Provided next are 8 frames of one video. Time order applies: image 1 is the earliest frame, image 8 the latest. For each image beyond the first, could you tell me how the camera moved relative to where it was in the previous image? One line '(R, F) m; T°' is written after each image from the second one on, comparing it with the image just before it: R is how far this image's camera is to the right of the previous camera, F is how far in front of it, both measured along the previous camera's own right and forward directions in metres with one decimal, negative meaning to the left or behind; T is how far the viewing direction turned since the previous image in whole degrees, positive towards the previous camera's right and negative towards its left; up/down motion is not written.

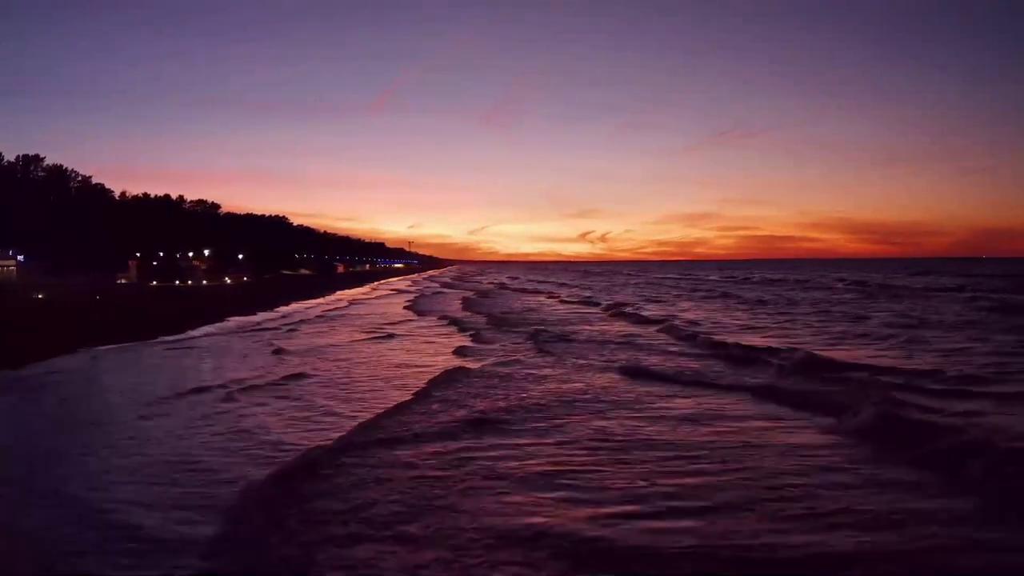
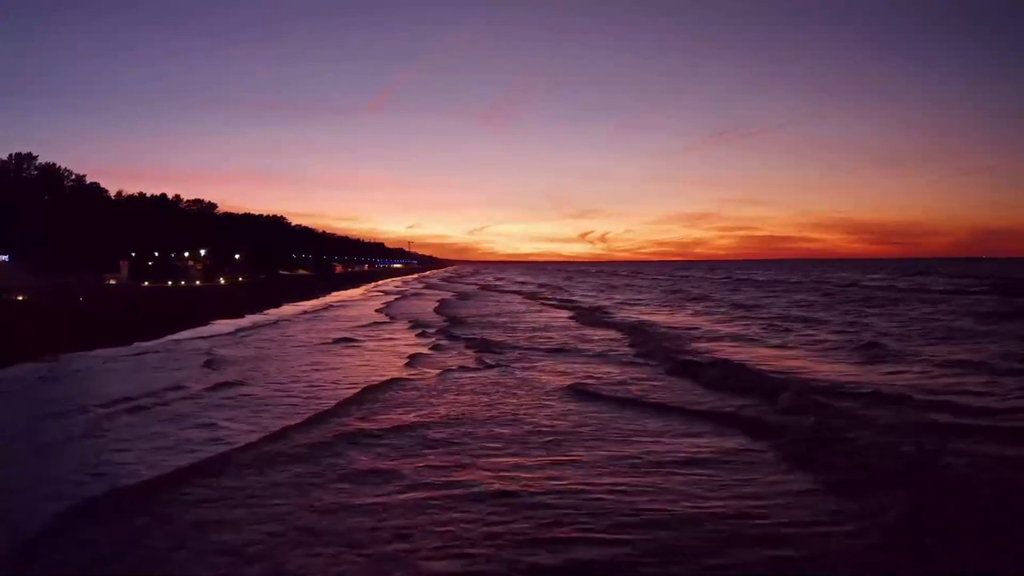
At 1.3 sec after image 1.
(+0.5, +0.9) m; 0°
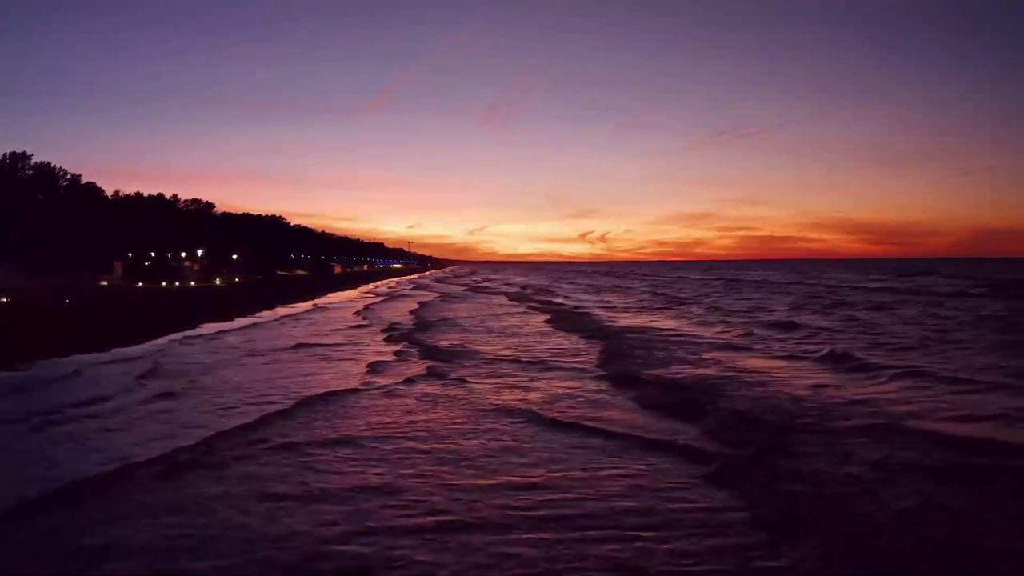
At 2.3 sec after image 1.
(+0.4, +0.6) m; 0°
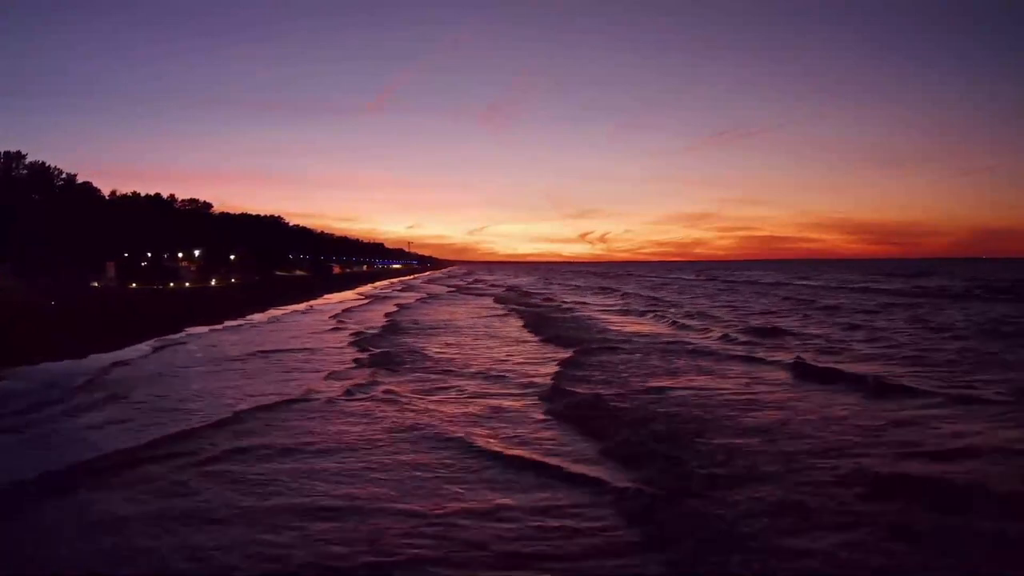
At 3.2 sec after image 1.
(+0.4, +0.6) m; 0°
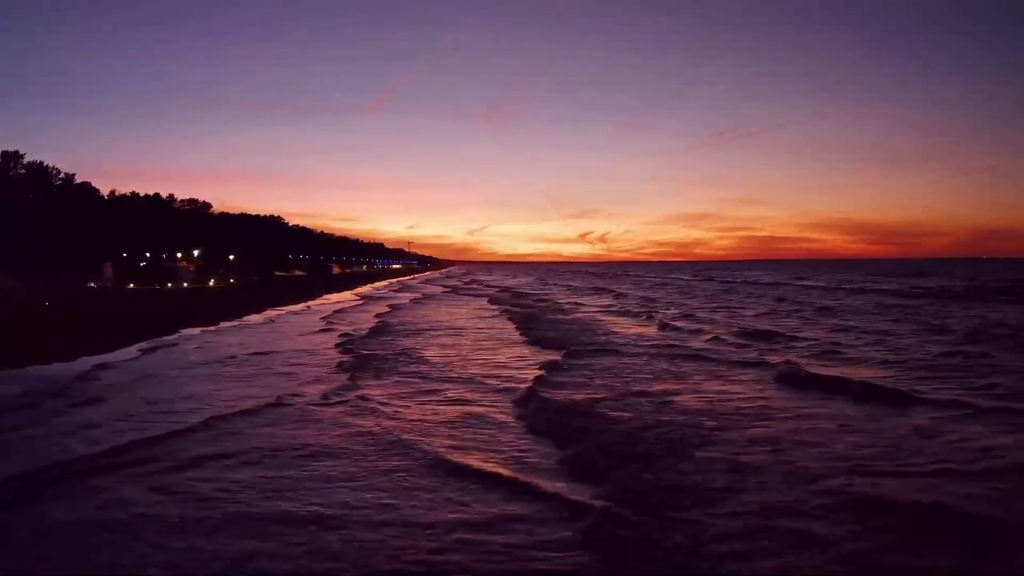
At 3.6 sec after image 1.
(-0.6, +1.5) m; 0°
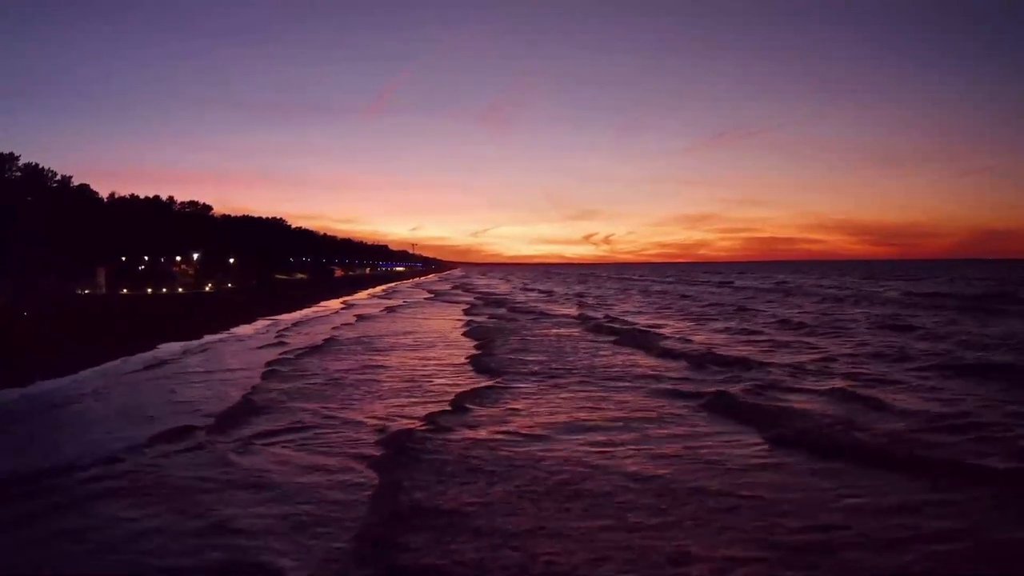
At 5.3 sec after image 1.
(+0.9, +0.5) m; 0°
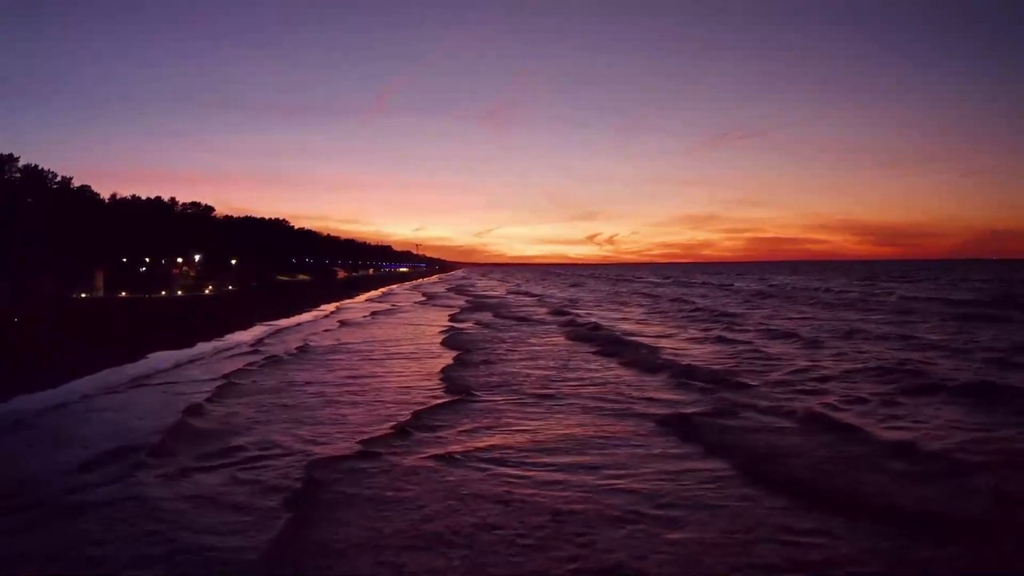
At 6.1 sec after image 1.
(+0.5, +0.4) m; 0°
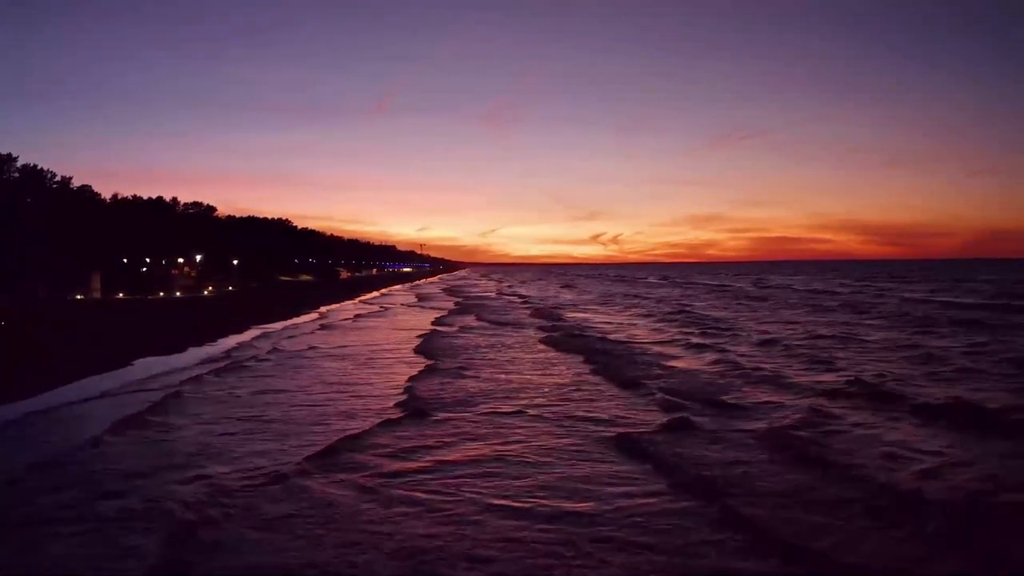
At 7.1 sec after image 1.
(+0.5, +0.3) m; 0°
